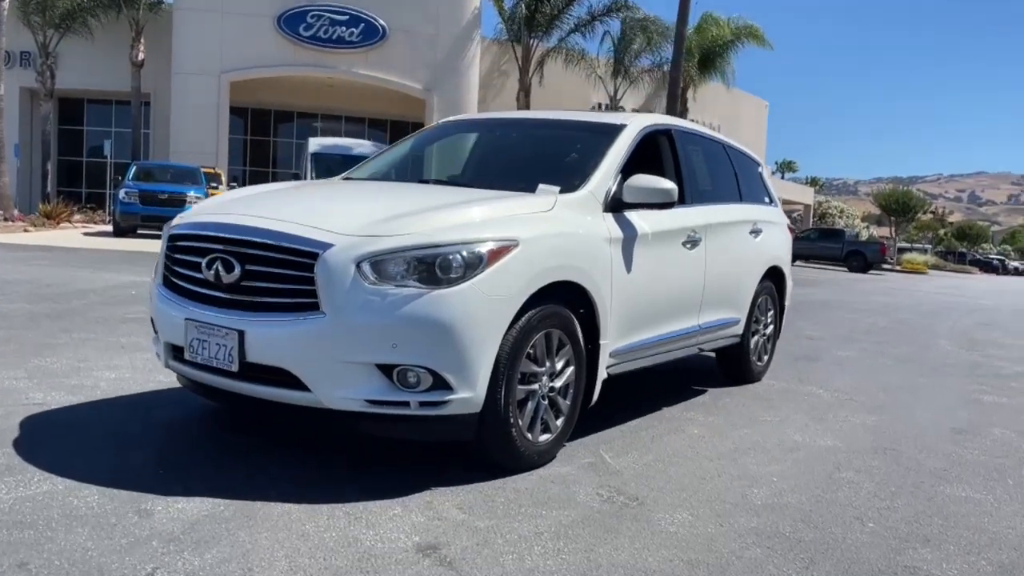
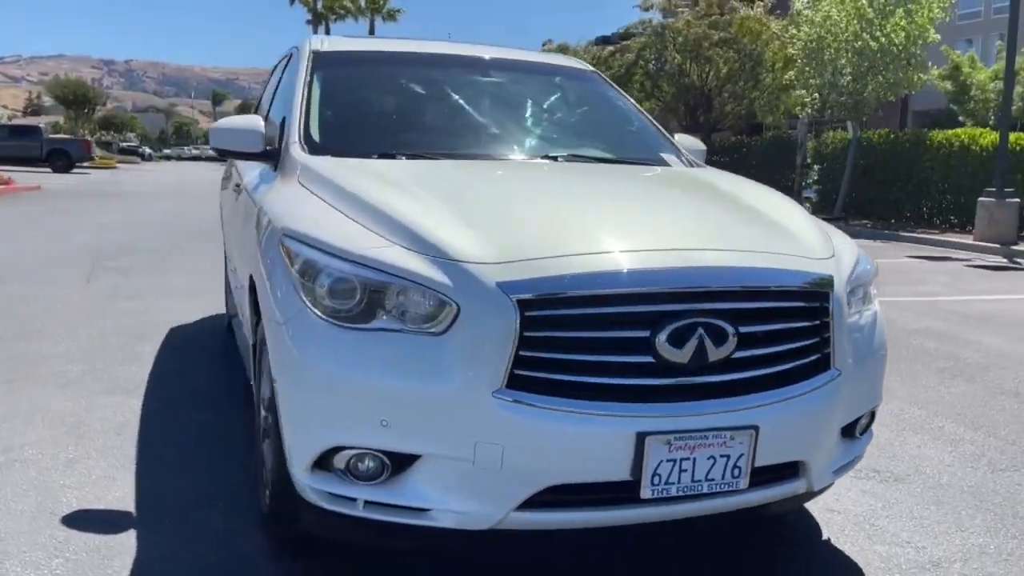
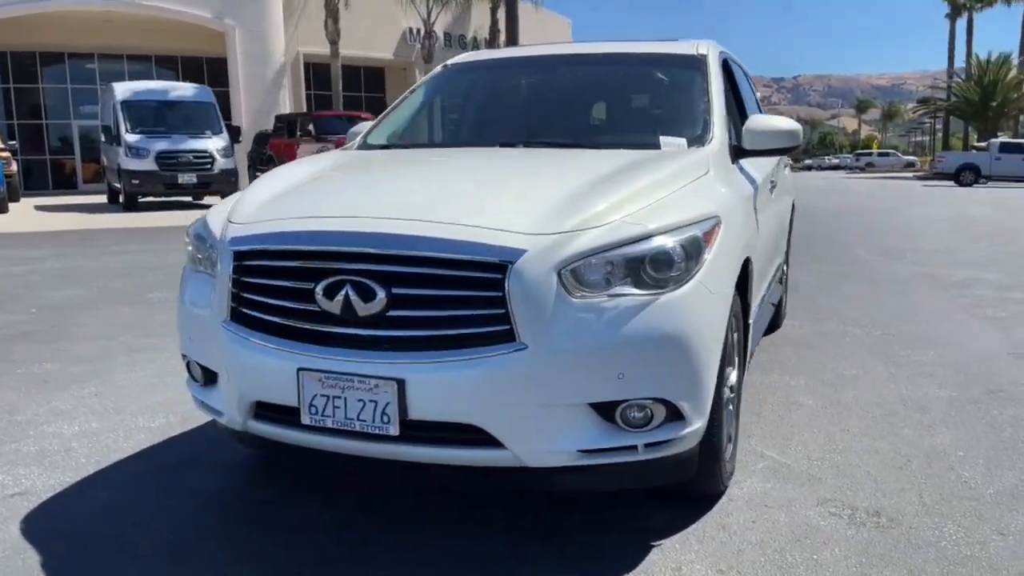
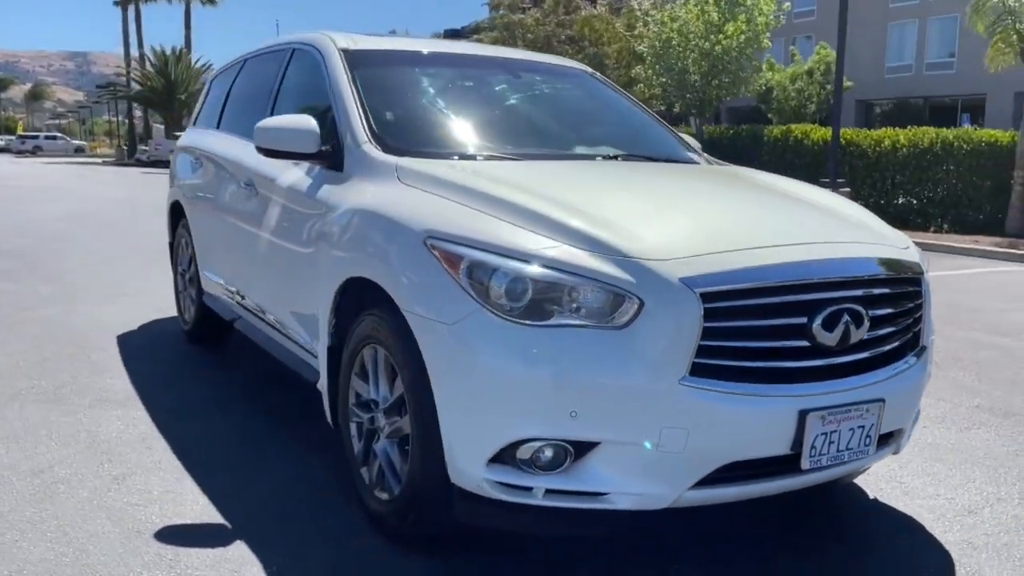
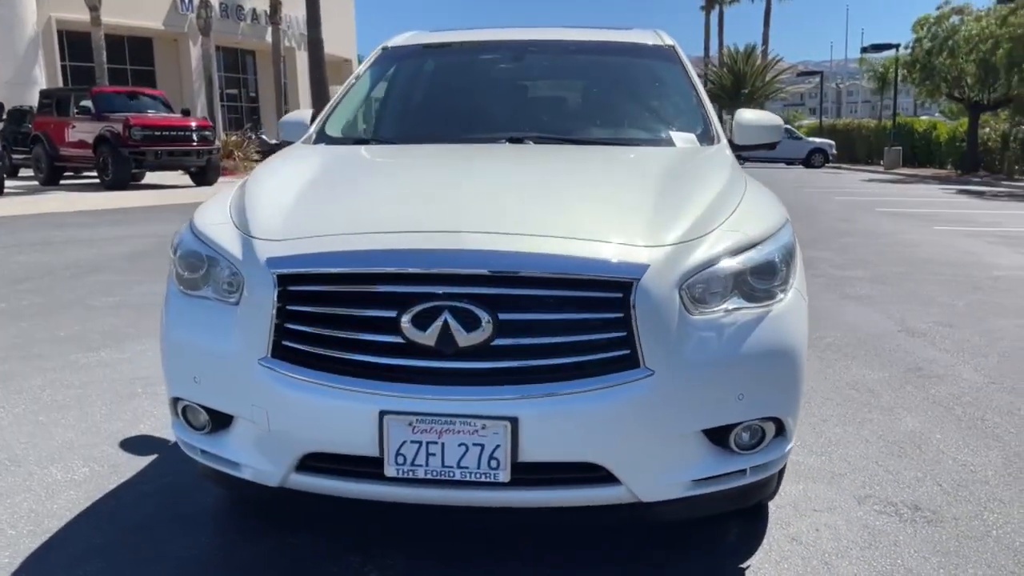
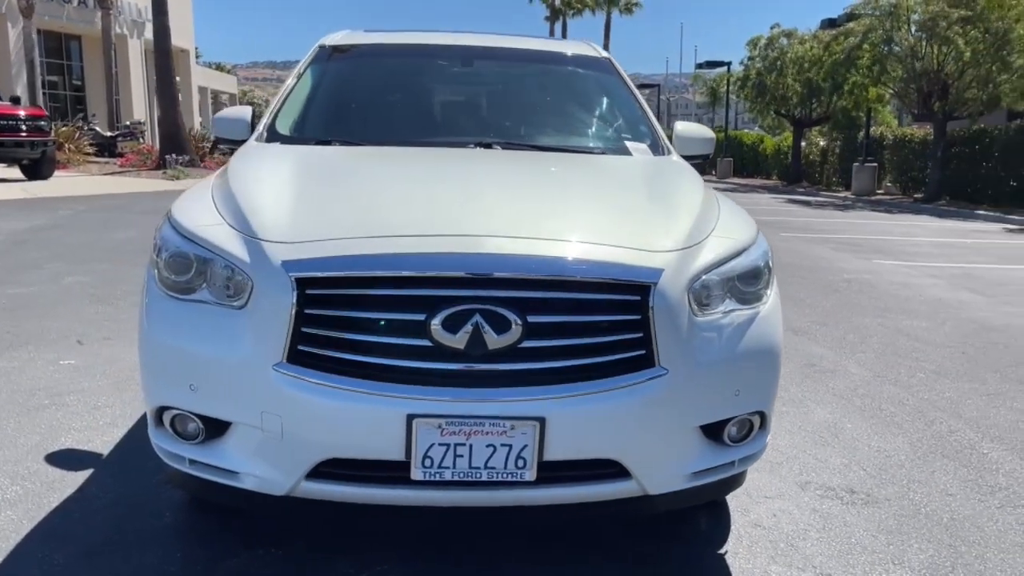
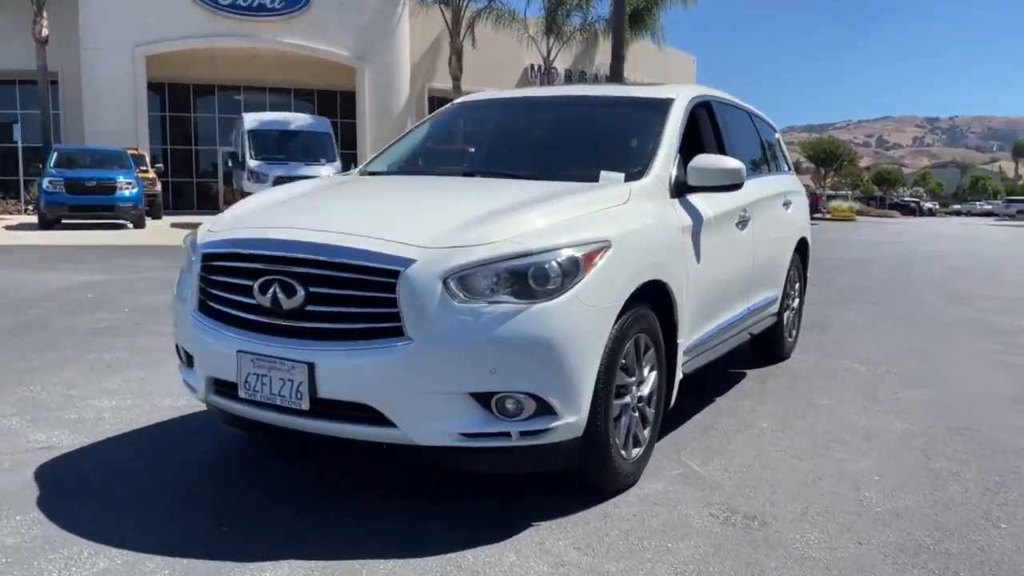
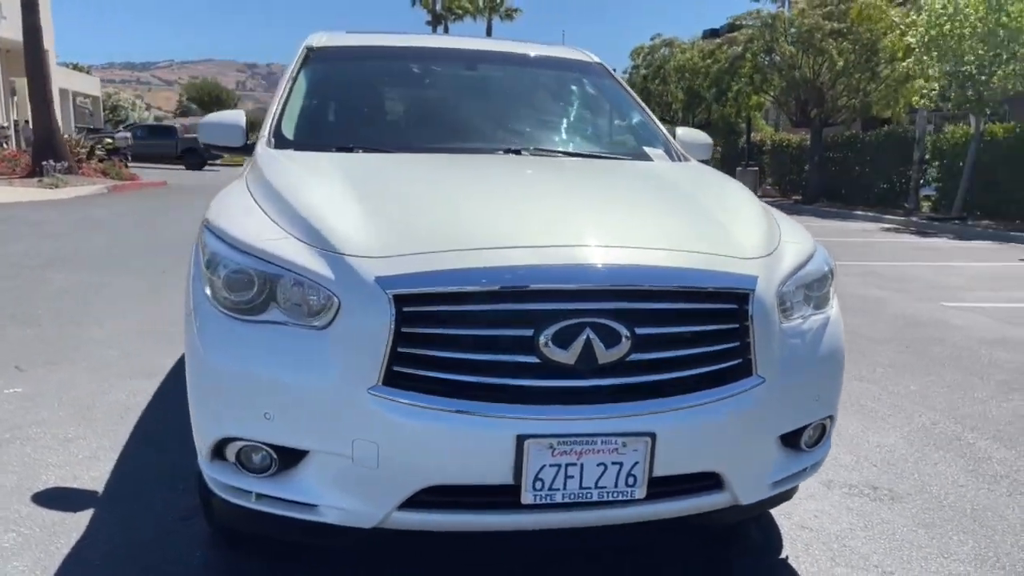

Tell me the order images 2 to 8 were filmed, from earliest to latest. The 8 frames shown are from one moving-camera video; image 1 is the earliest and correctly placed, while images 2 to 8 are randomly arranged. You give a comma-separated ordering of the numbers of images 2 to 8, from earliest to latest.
7, 3, 5, 6, 8, 2, 4
